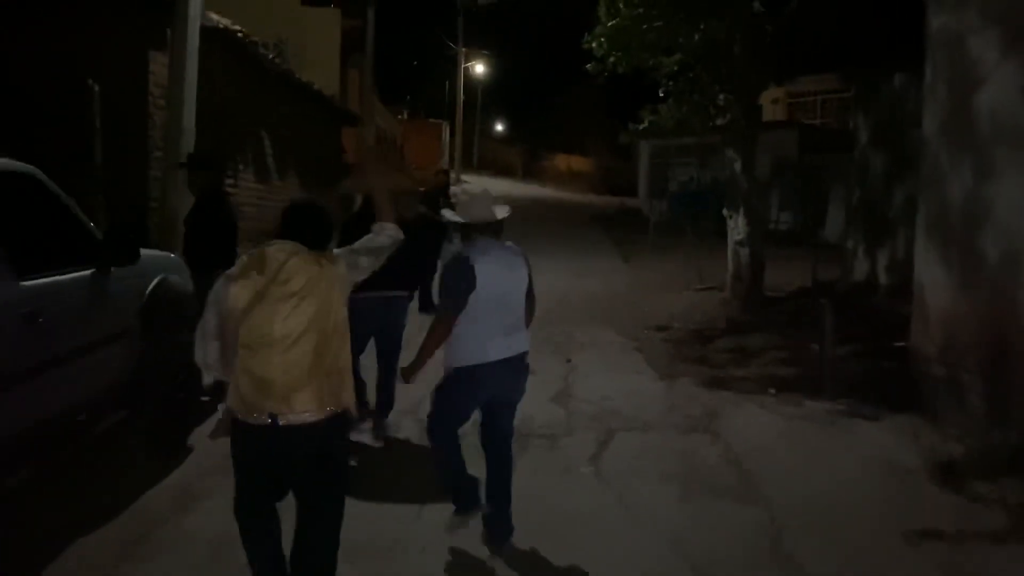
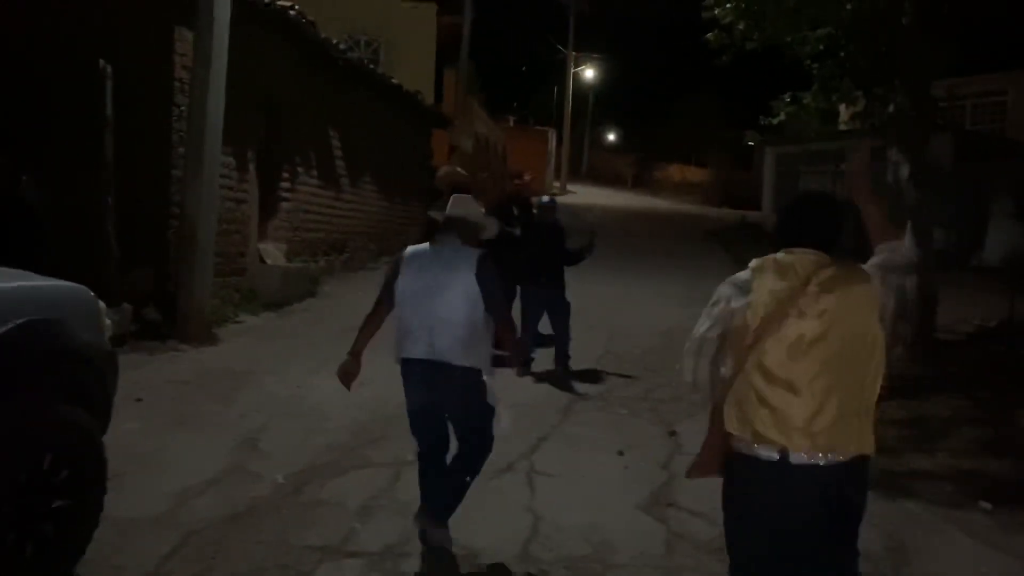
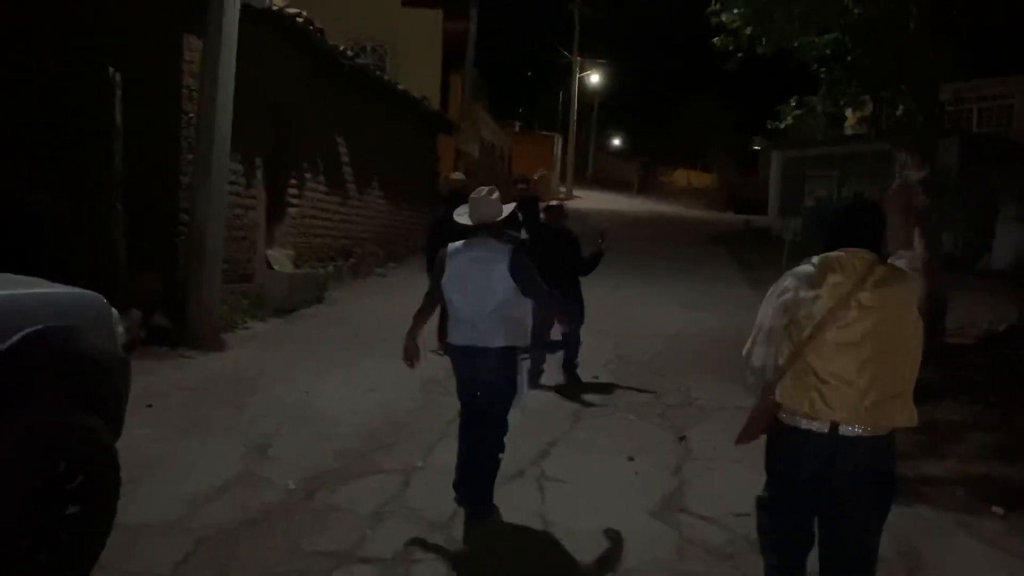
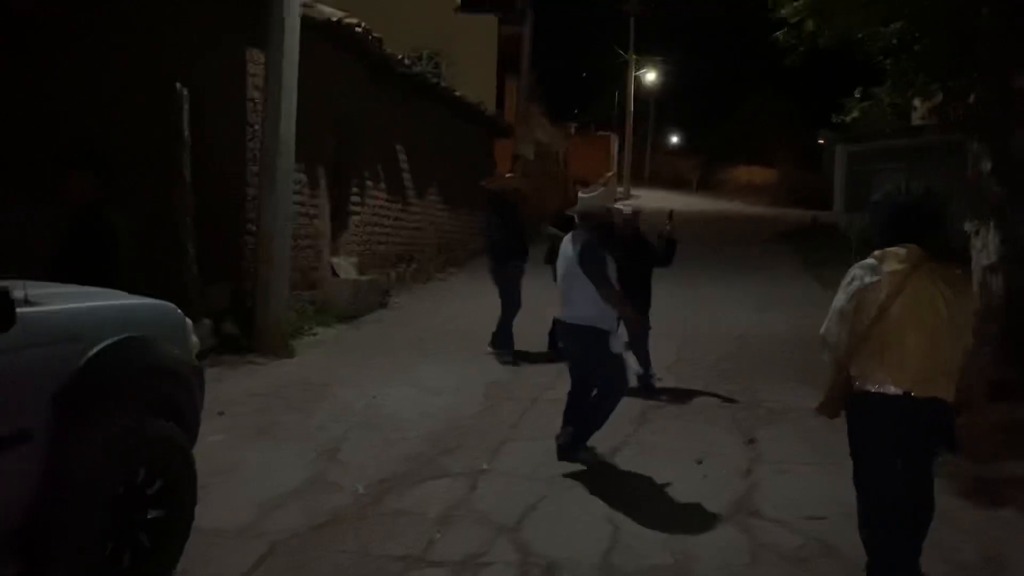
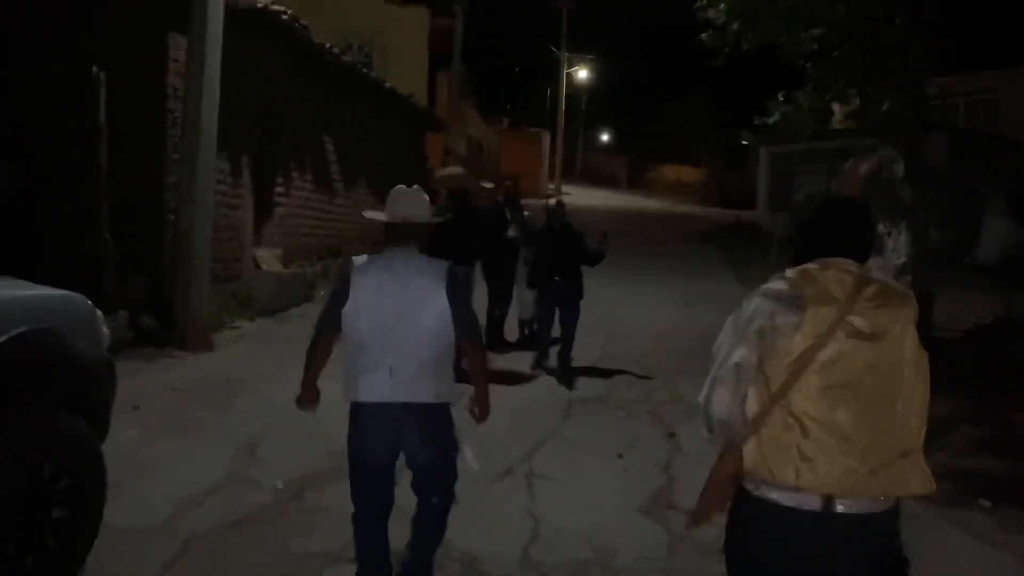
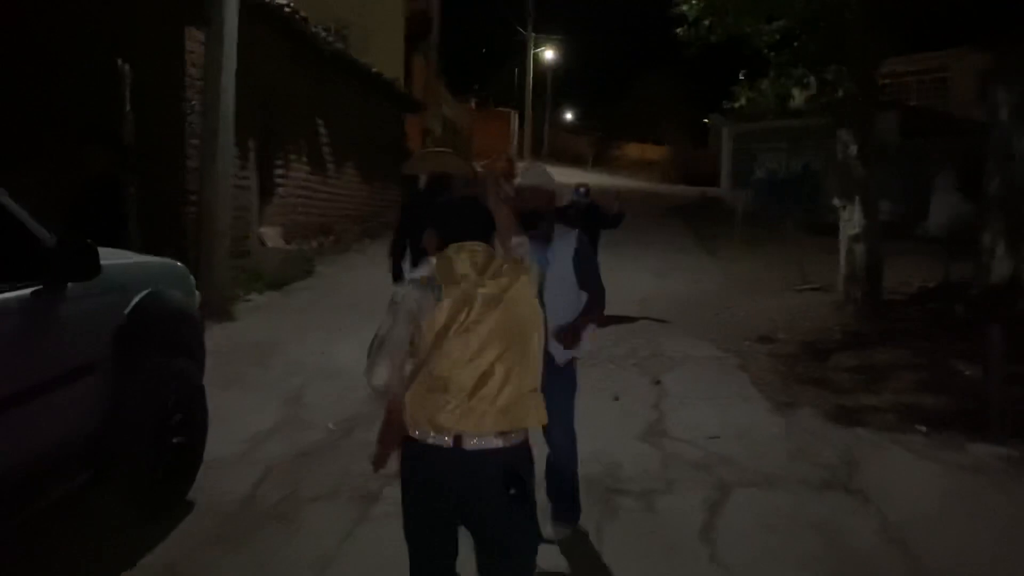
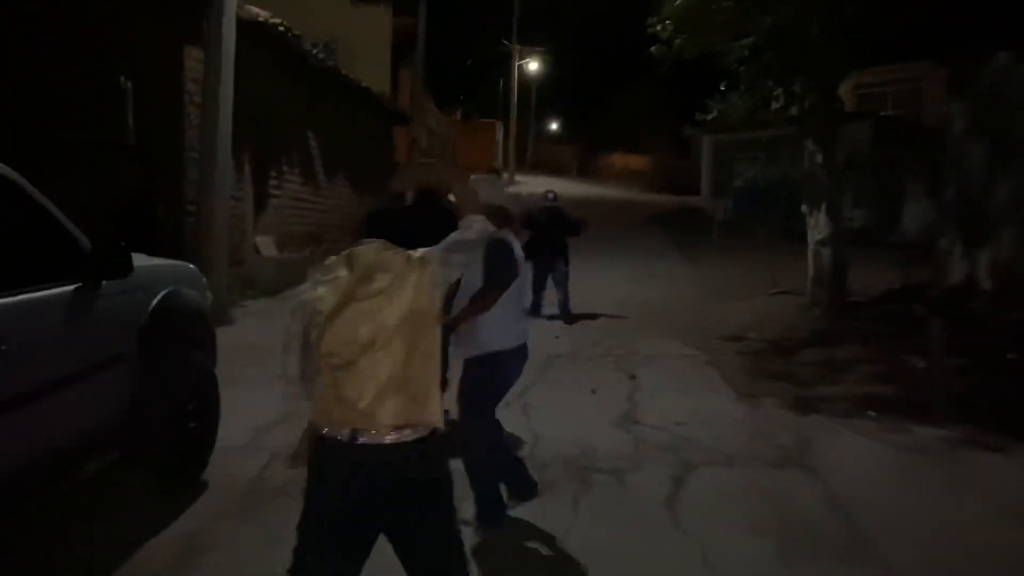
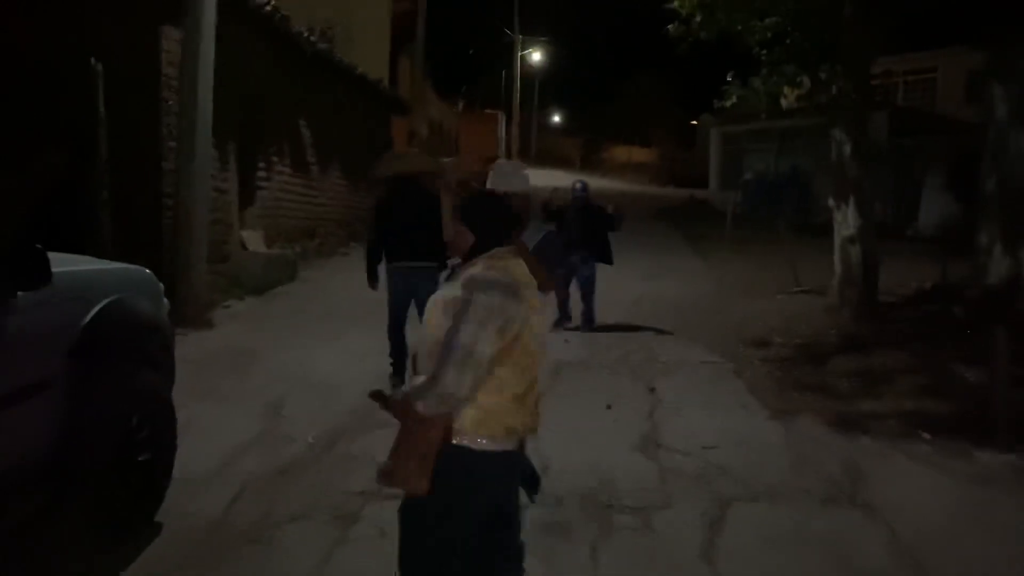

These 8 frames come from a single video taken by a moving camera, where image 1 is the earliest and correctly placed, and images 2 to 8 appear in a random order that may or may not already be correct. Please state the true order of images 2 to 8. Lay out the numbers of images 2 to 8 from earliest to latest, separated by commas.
7, 6, 8, 5, 2, 3, 4
